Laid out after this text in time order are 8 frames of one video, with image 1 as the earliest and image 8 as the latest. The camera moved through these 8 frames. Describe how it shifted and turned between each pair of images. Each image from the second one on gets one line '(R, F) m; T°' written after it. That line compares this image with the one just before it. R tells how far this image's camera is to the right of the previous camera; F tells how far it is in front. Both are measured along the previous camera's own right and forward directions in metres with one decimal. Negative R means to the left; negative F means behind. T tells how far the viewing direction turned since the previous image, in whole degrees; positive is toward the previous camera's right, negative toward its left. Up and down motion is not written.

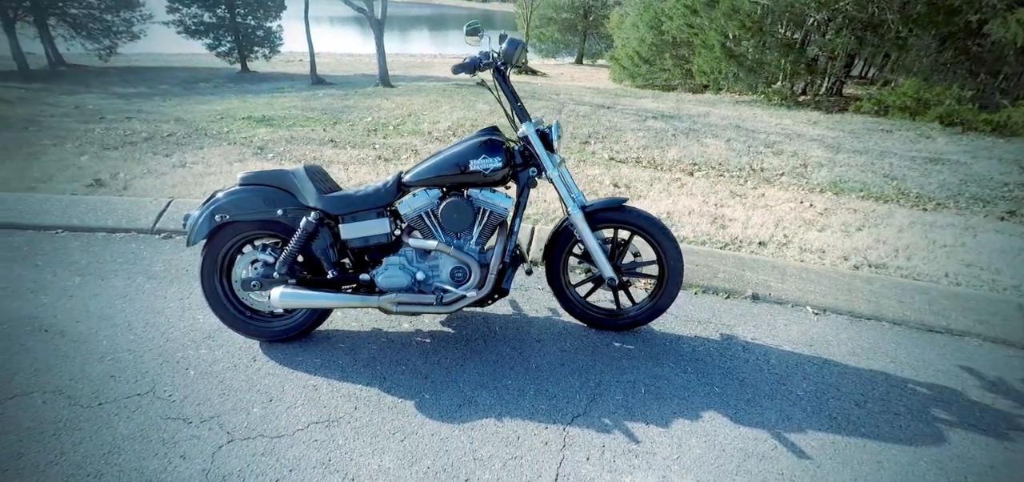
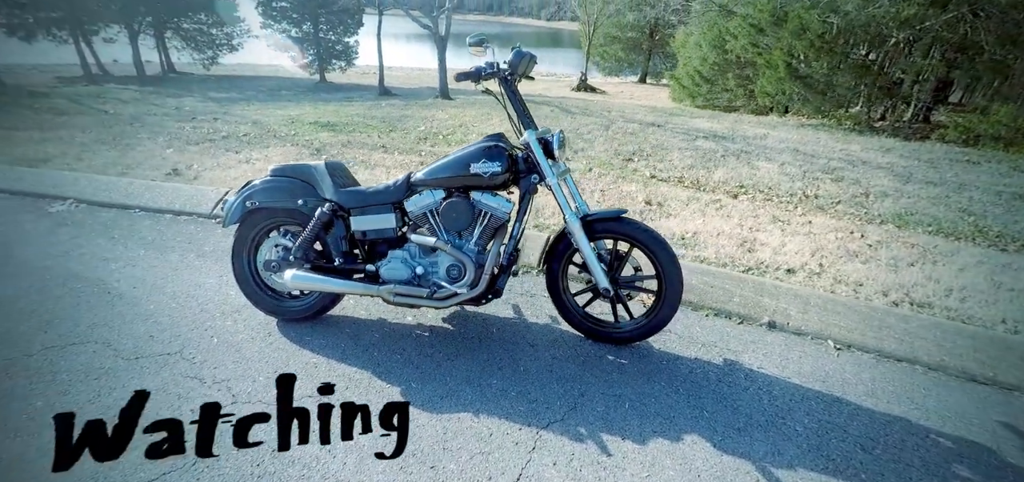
(+0.4, -0.1) m; -8°
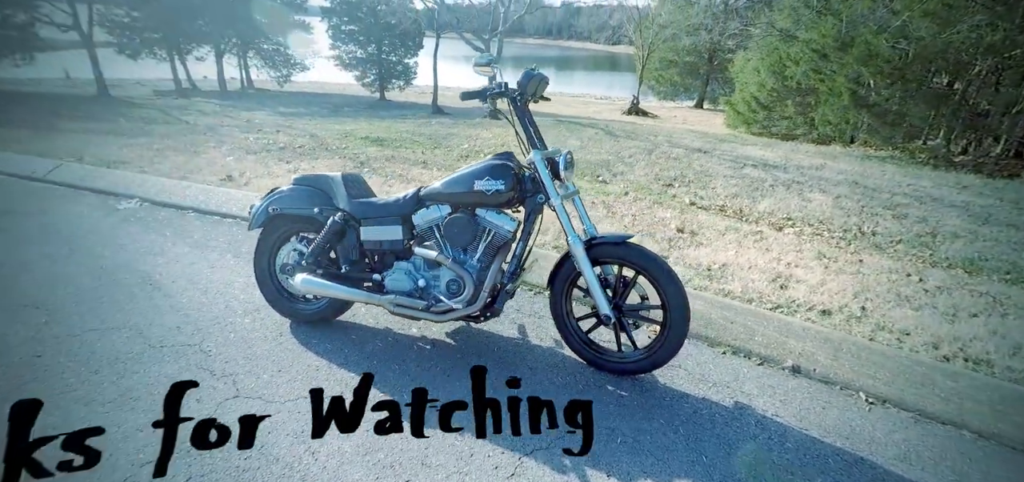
(+0.3, 0.0) m; -7°
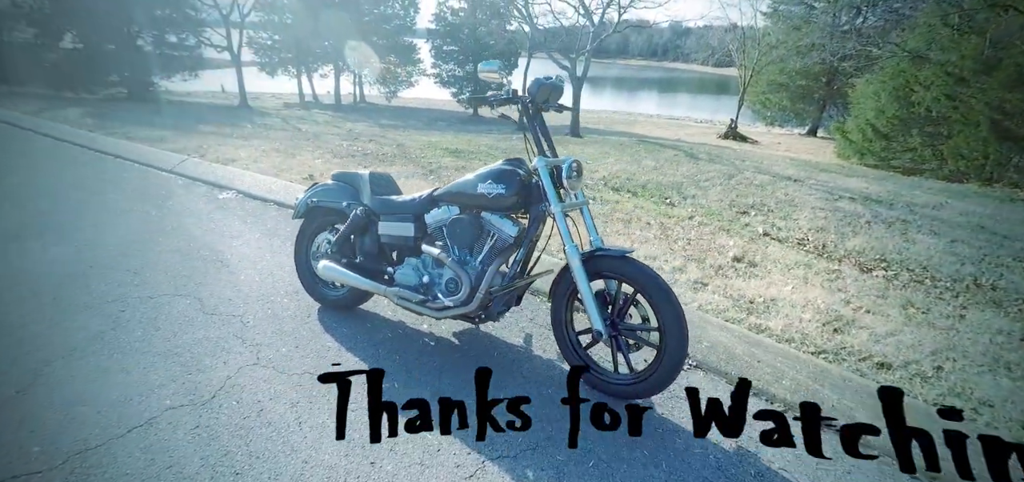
(+0.6, +0.1) m; -12°
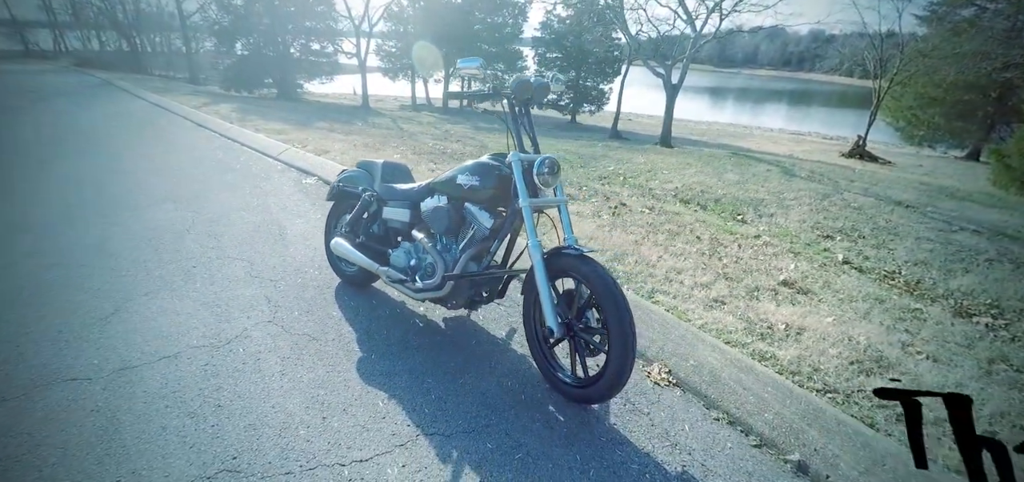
(+0.9, +0.1) m; -14°
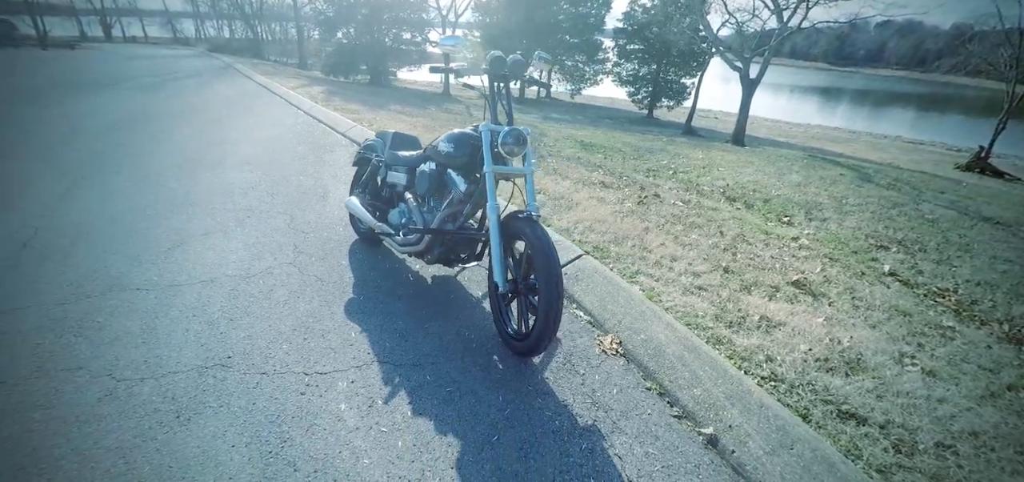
(+0.8, -0.1) m; -11°
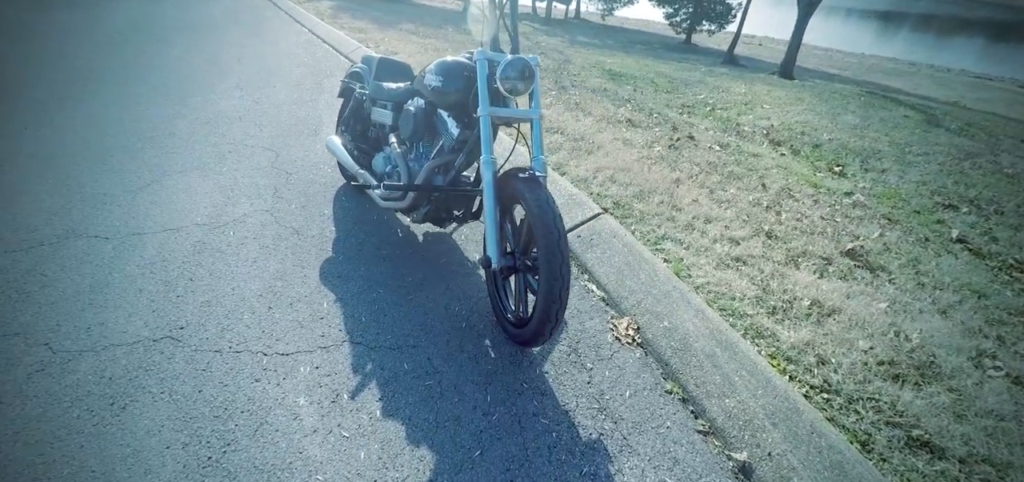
(+0.1, +0.5) m; -2°
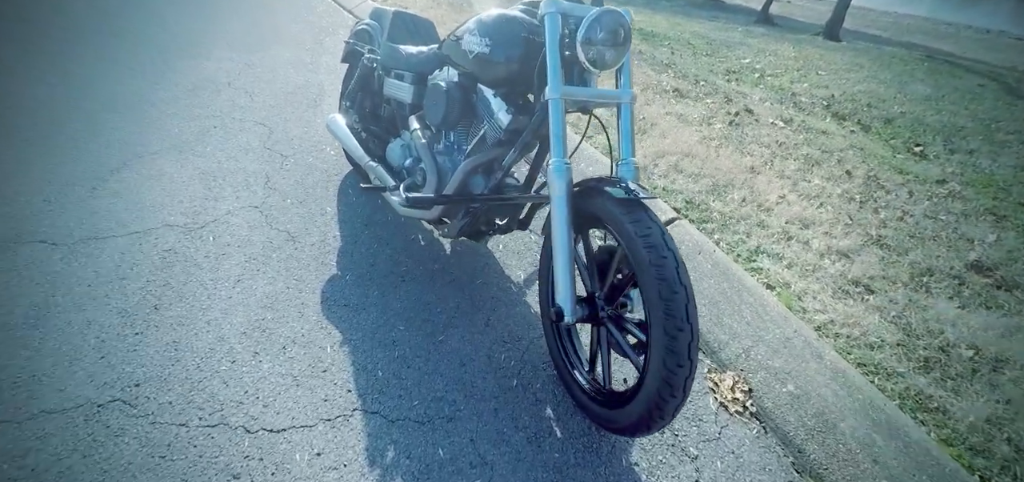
(-0.3, +0.7) m; 0°
